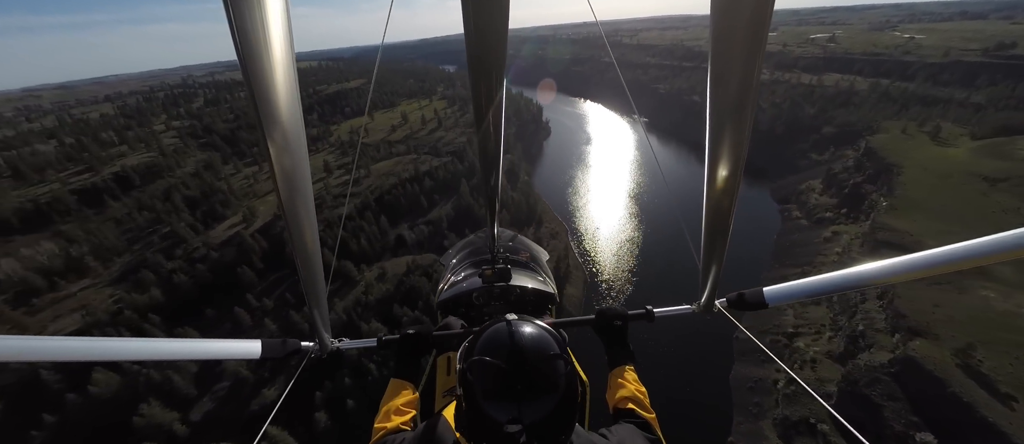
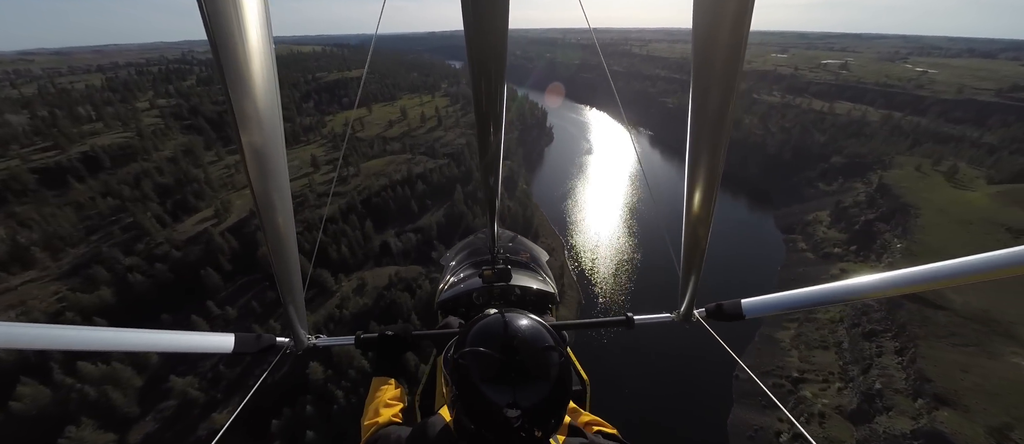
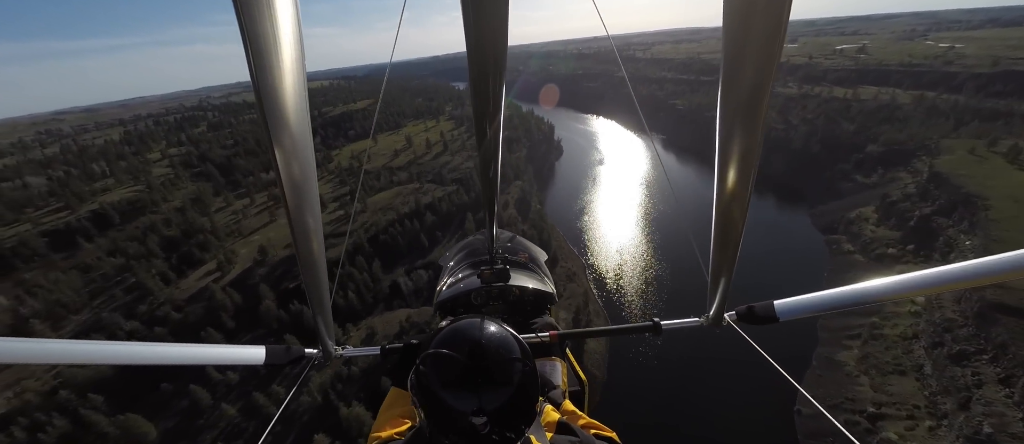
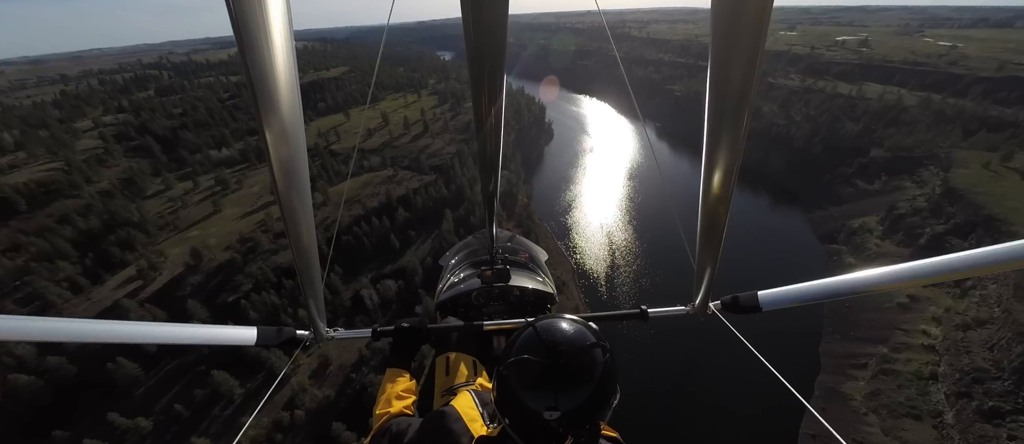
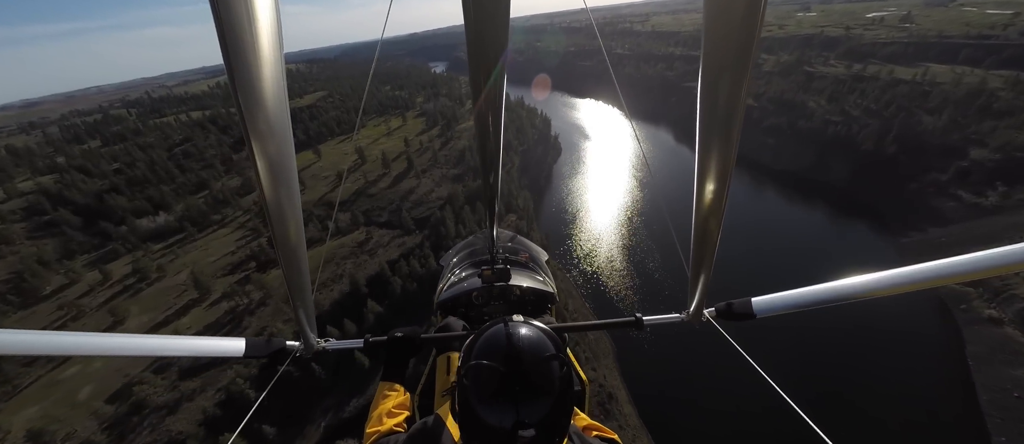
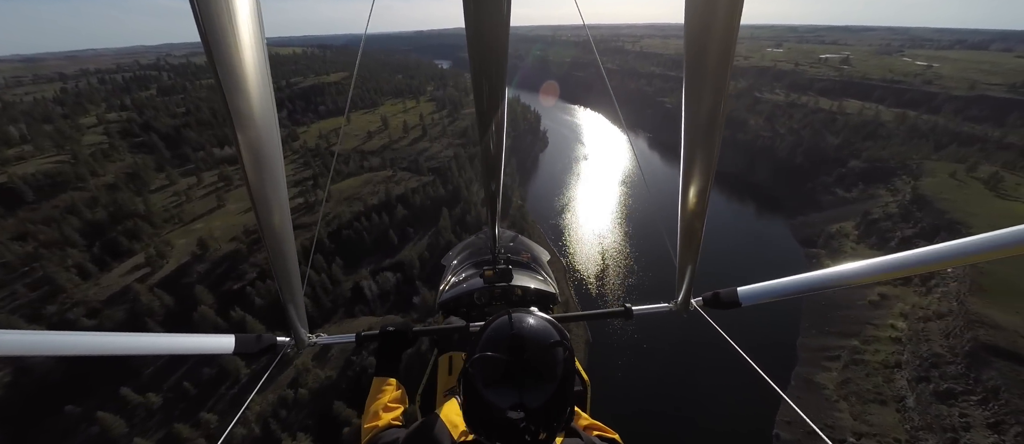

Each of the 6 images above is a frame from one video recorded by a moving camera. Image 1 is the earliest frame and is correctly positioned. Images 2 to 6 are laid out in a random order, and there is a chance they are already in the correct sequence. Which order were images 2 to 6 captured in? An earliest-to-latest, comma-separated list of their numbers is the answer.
2, 3, 6, 4, 5
